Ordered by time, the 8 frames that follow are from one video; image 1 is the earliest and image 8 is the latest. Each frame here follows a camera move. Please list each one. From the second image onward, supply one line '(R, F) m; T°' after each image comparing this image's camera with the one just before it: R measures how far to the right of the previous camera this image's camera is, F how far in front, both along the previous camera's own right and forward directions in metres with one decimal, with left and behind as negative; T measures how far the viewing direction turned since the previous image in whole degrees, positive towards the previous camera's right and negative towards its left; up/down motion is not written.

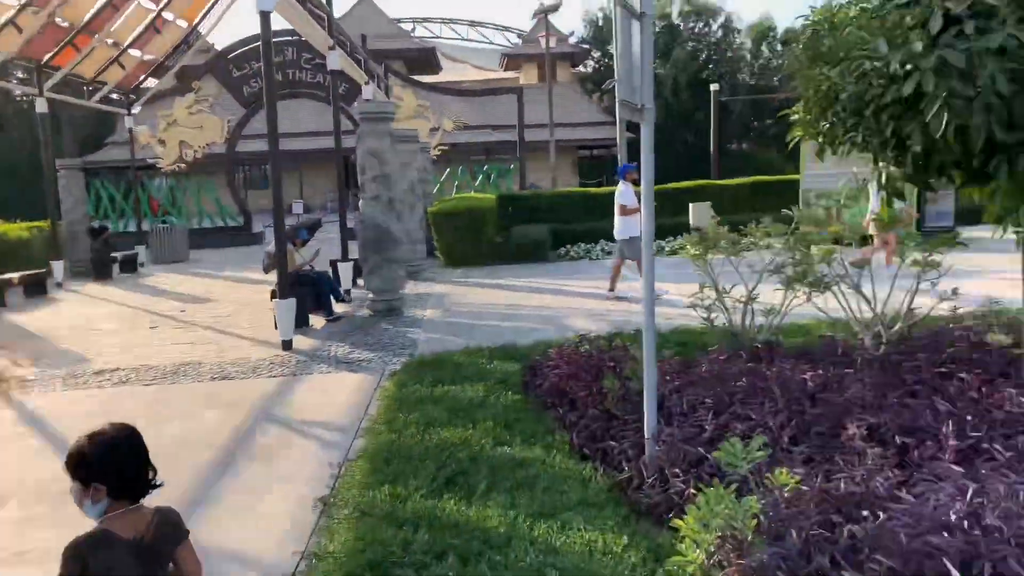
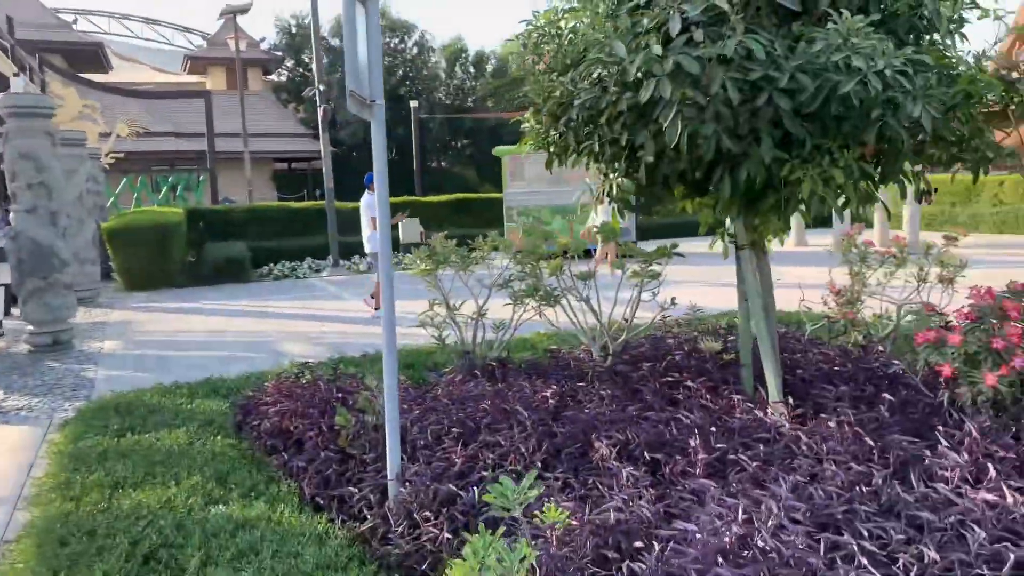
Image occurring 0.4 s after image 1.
(-0.1, +0.5) m; +21°
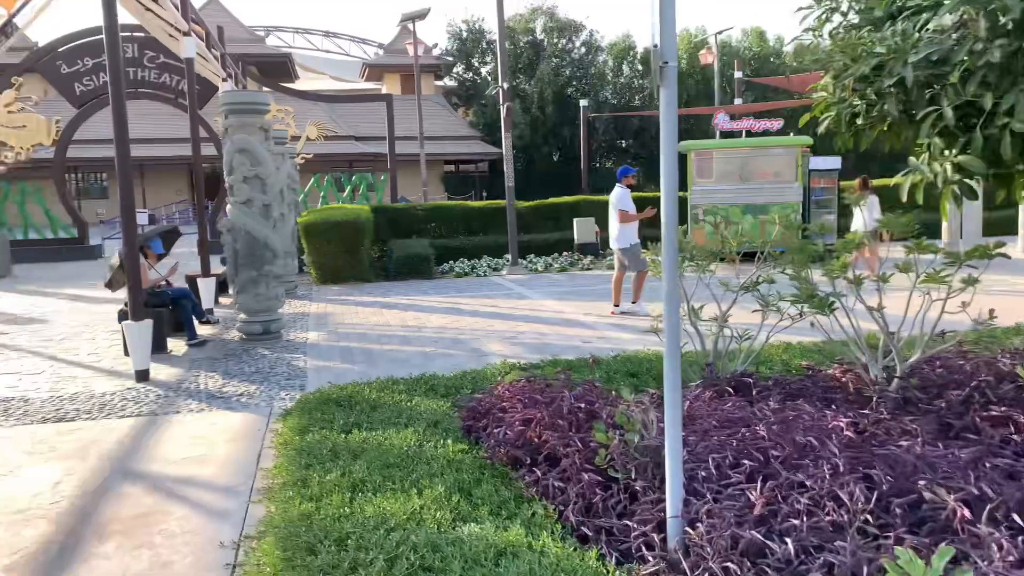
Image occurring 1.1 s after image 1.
(-0.7, +0.6) m; -11°
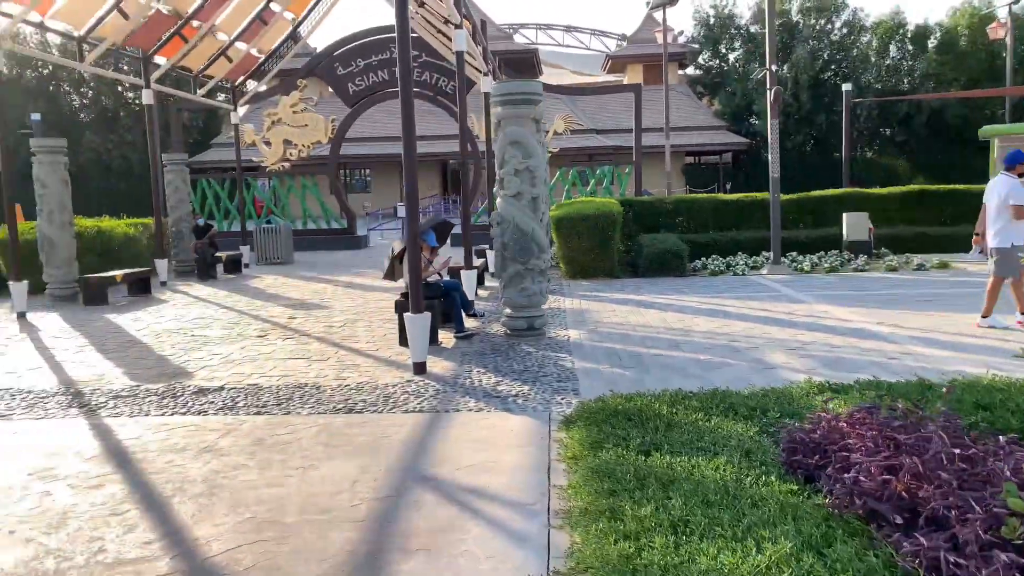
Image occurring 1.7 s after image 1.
(-0.6, +0.5) m; -16°
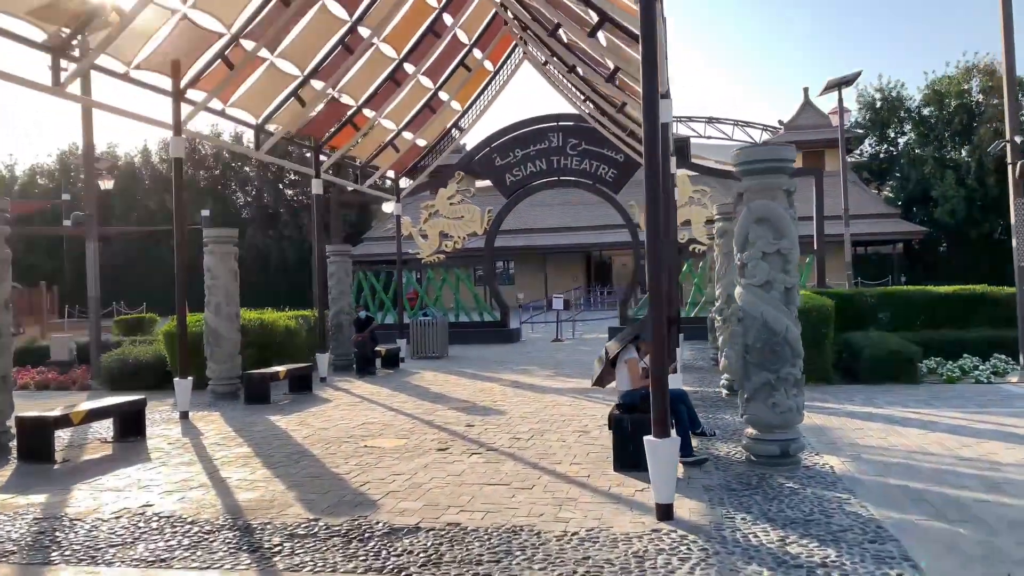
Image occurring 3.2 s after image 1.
(-1.0, +1.5) m; -9°
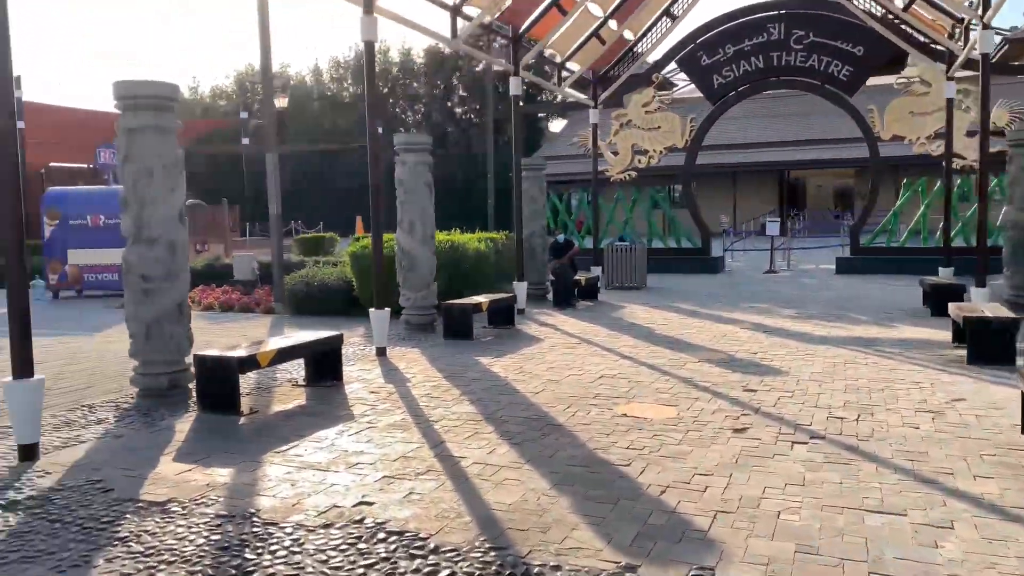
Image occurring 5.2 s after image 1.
(-1.3, +2.2) m; -11°
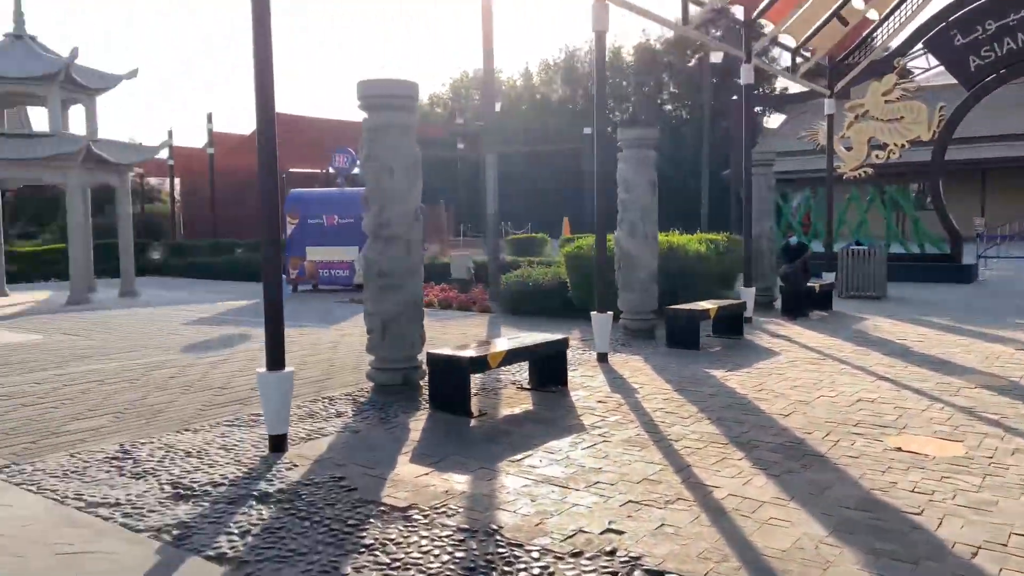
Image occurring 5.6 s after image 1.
(-0.4, +0.4) m; -14°
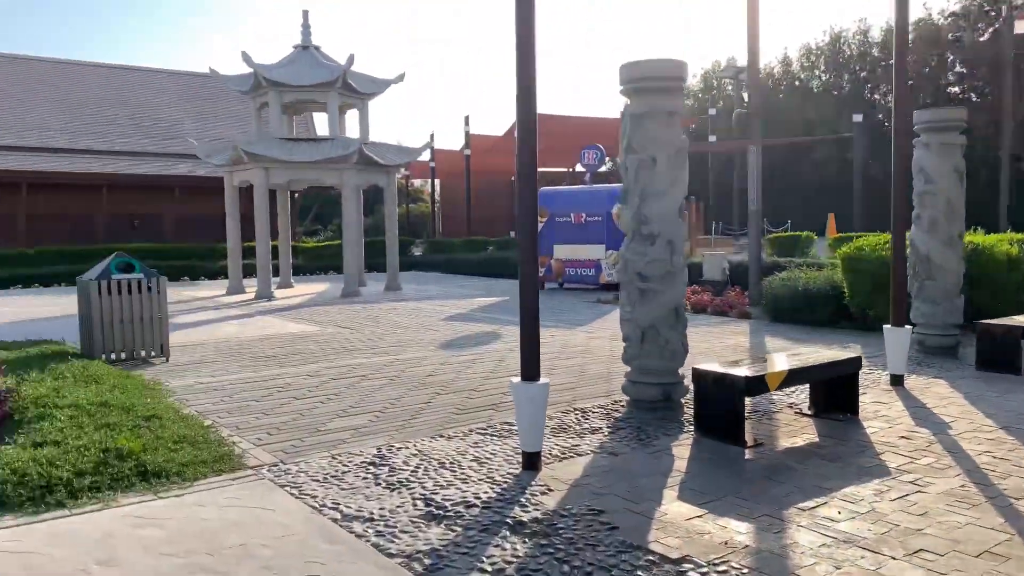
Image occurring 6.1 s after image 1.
(-0.3, +0.6) m; -17°
